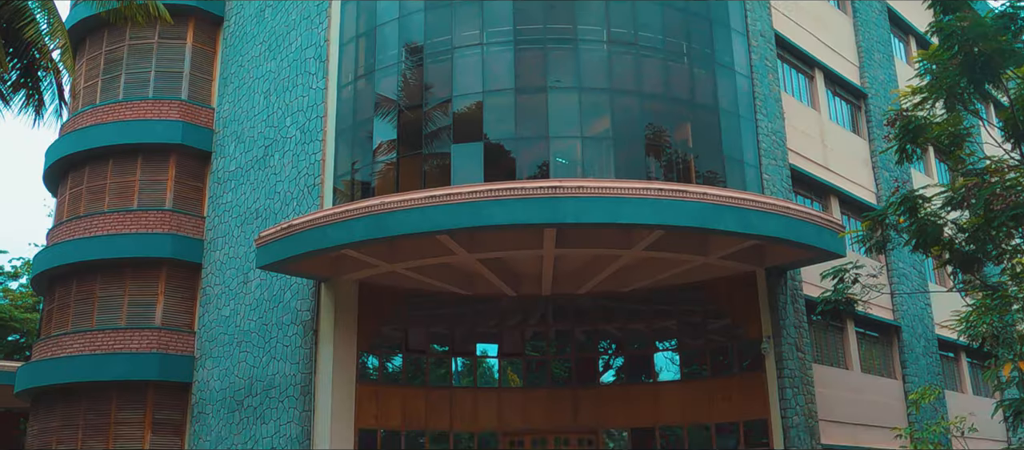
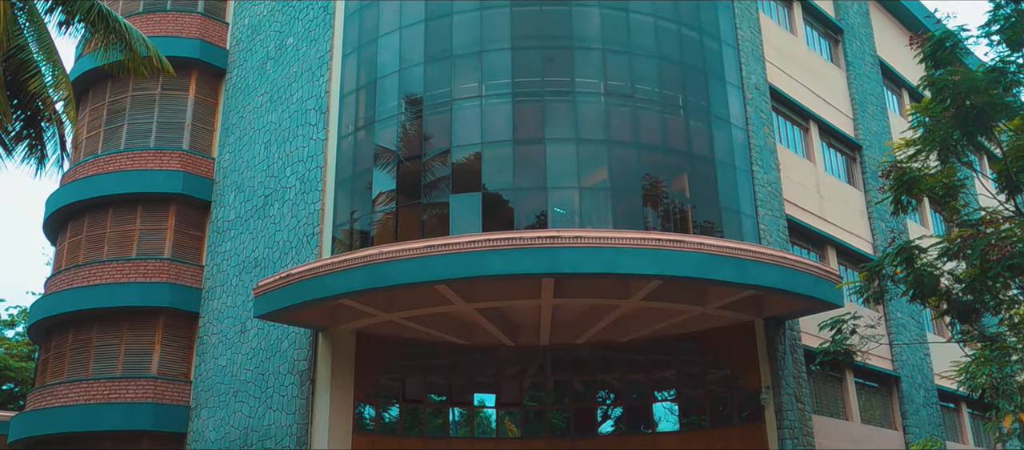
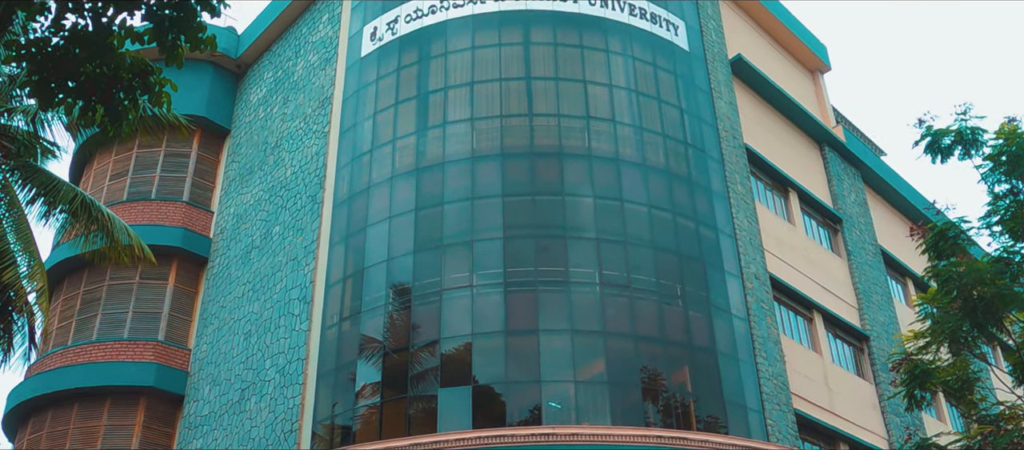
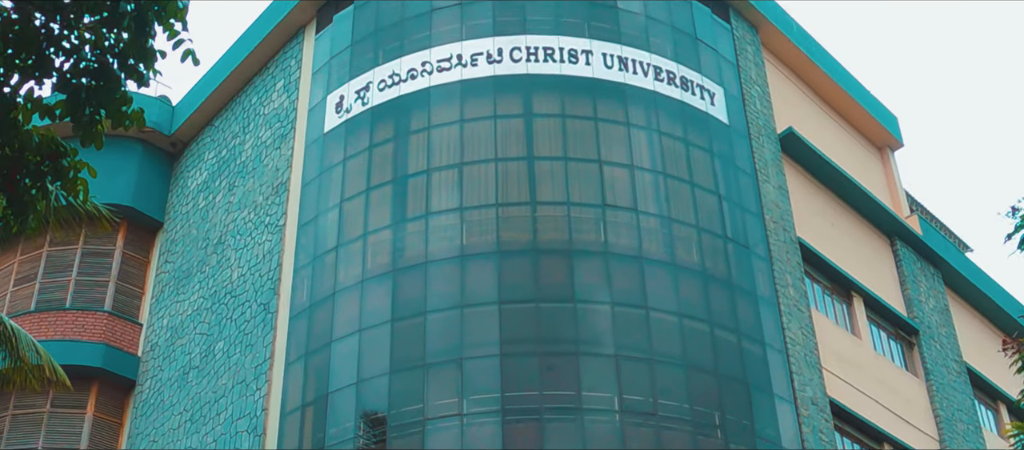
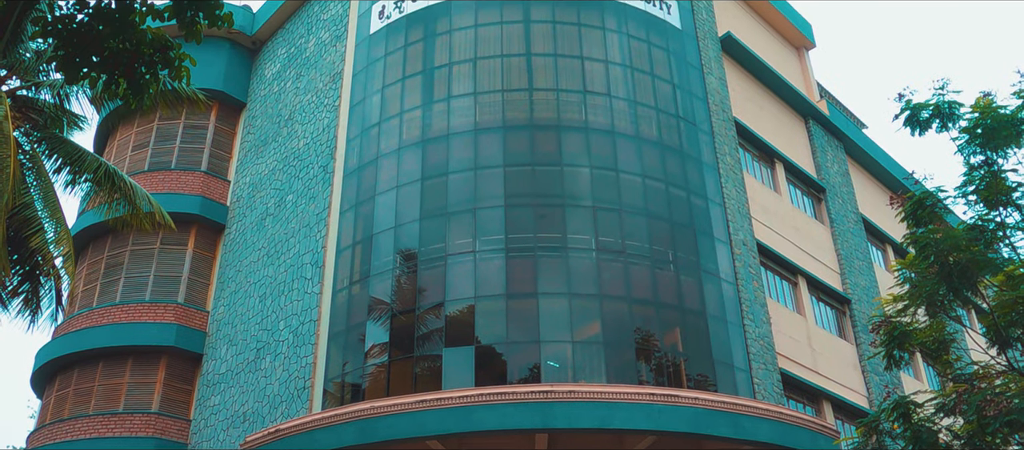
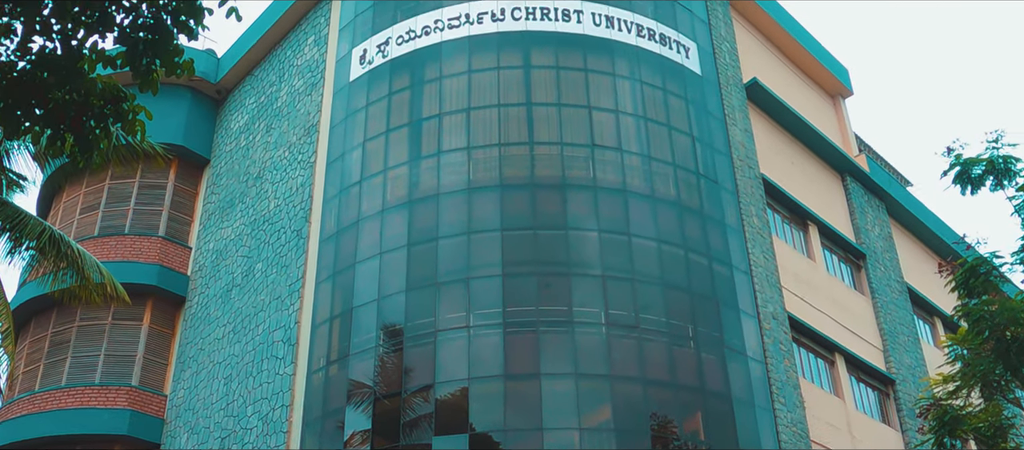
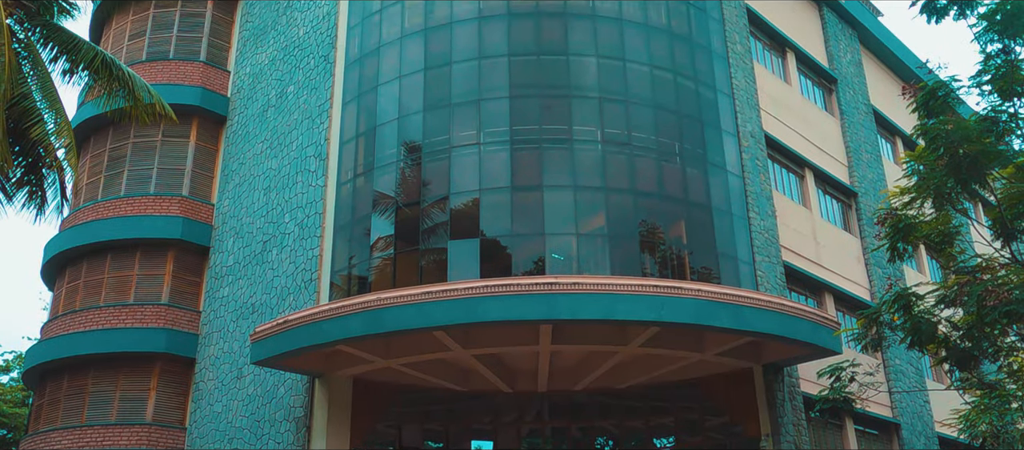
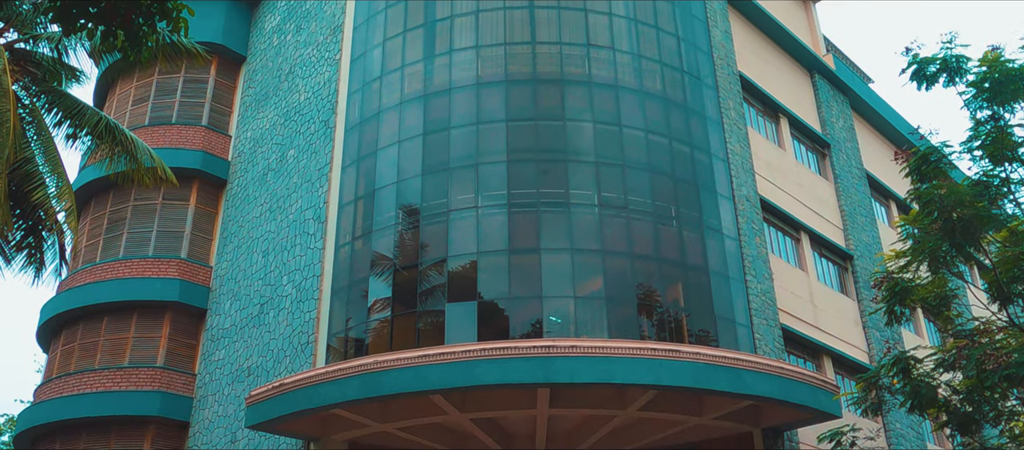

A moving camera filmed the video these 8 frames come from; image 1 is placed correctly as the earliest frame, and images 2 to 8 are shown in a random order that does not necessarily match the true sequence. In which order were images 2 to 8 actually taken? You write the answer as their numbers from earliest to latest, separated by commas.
2, 7, 8, 5, 3, 6, 4
